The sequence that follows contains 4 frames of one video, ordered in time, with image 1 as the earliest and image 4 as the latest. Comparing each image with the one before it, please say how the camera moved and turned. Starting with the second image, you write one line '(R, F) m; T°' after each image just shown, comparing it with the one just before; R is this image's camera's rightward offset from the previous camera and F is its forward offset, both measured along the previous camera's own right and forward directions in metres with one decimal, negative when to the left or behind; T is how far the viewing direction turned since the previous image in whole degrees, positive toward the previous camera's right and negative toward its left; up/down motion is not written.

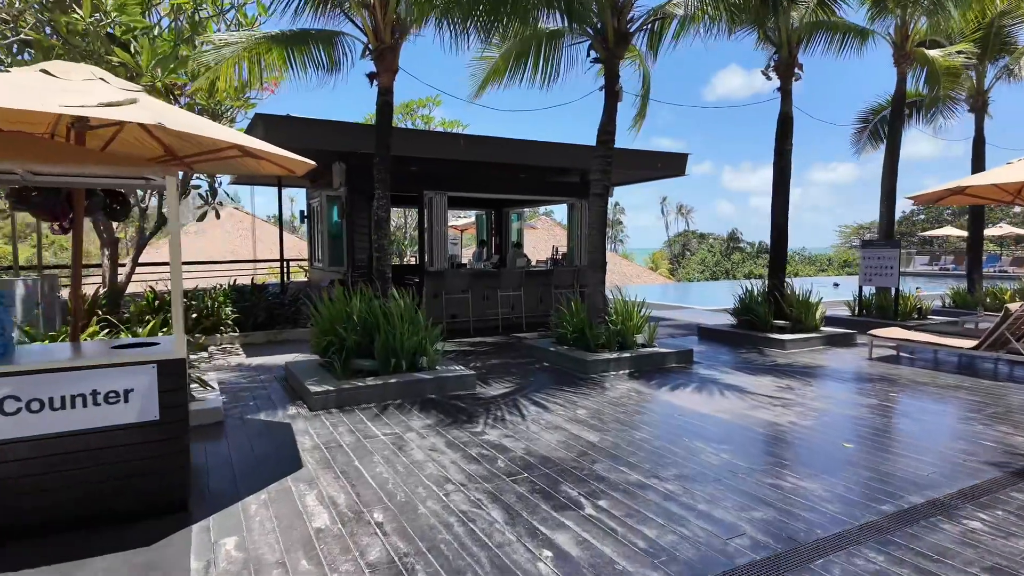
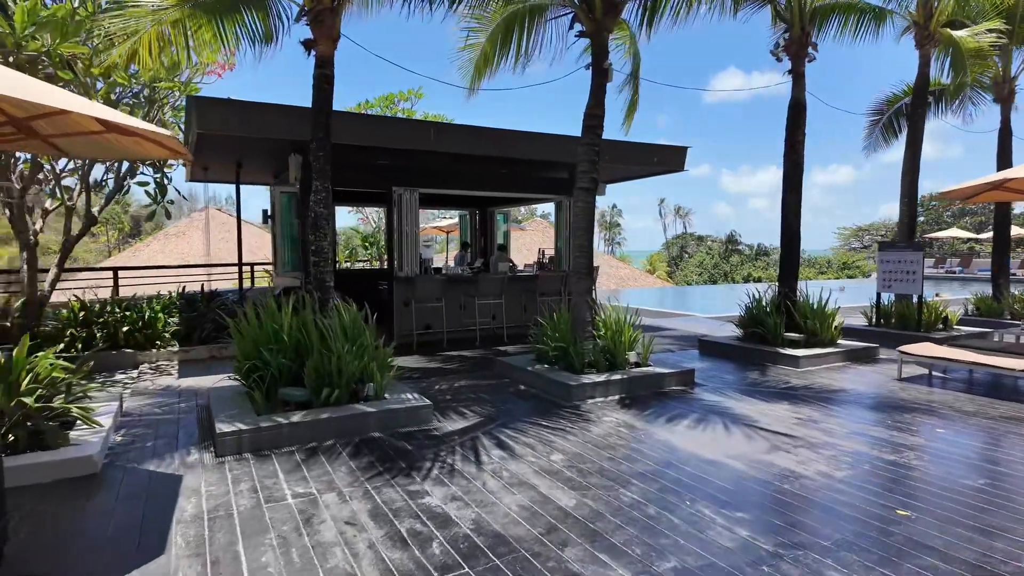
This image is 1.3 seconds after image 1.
(+0.3, +1.0) m; 0°
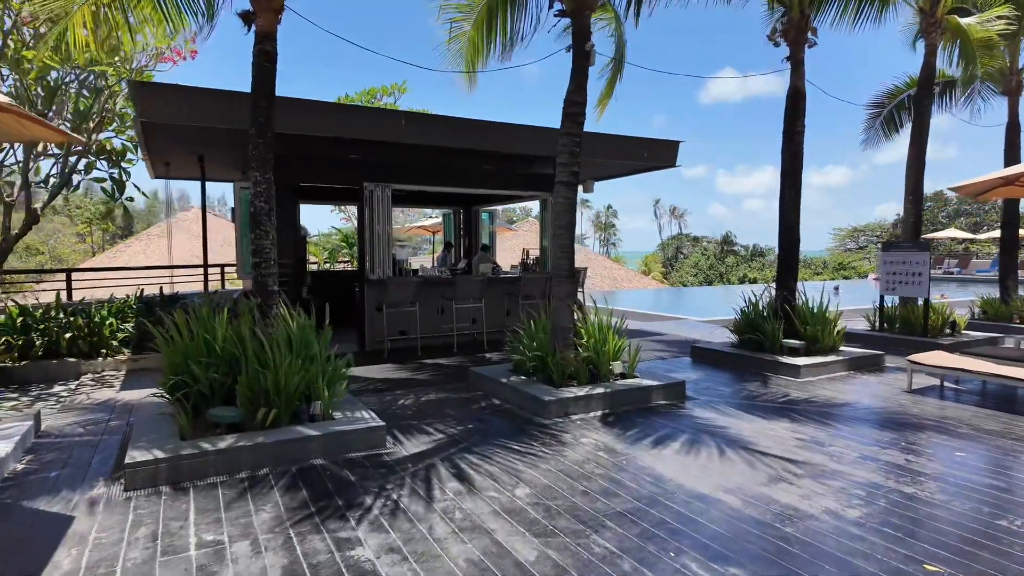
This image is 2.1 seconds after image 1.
(+0.2, +0.5) m; 0°
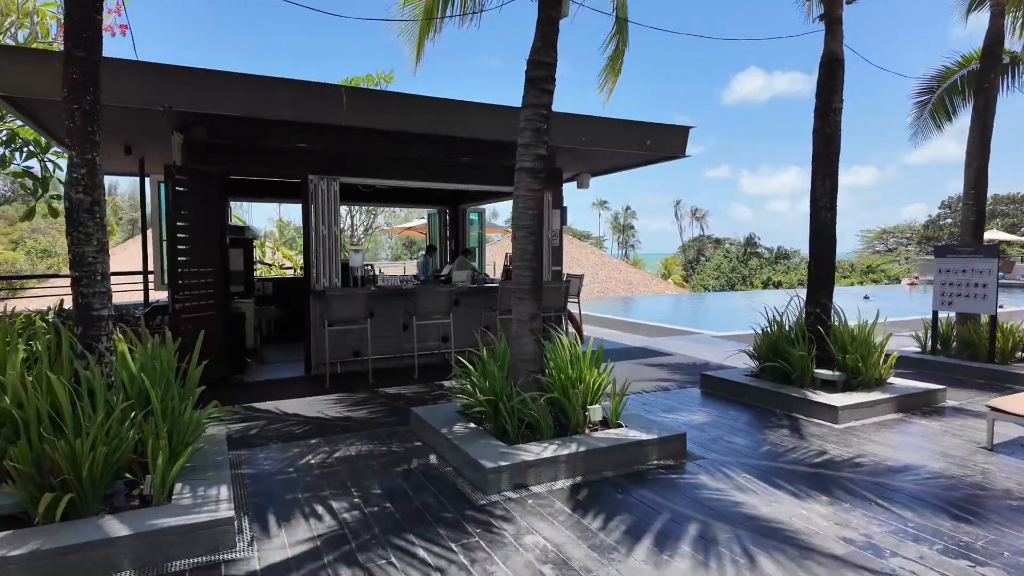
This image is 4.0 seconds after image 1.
(+0.5, +1.3) m; -2°
